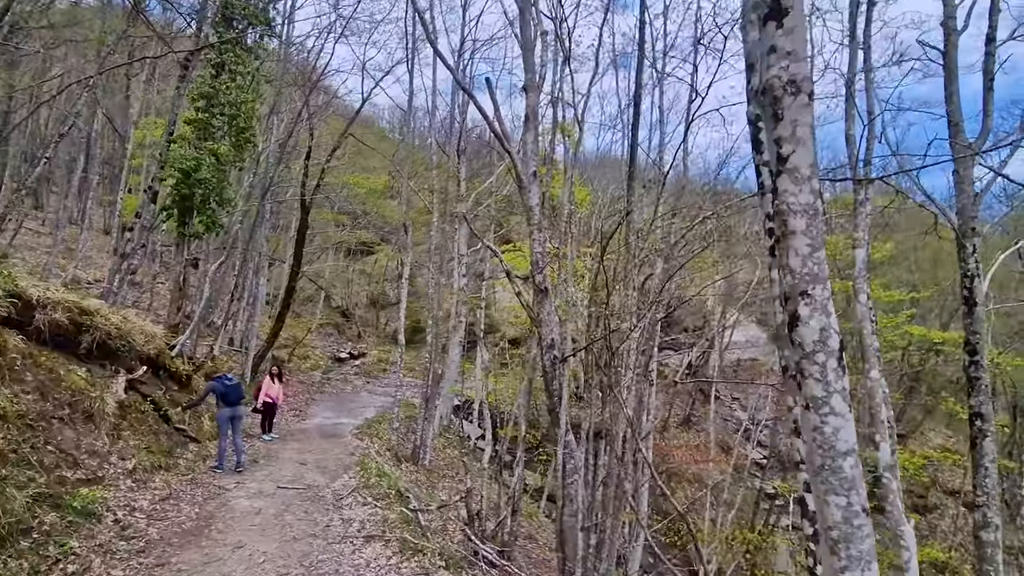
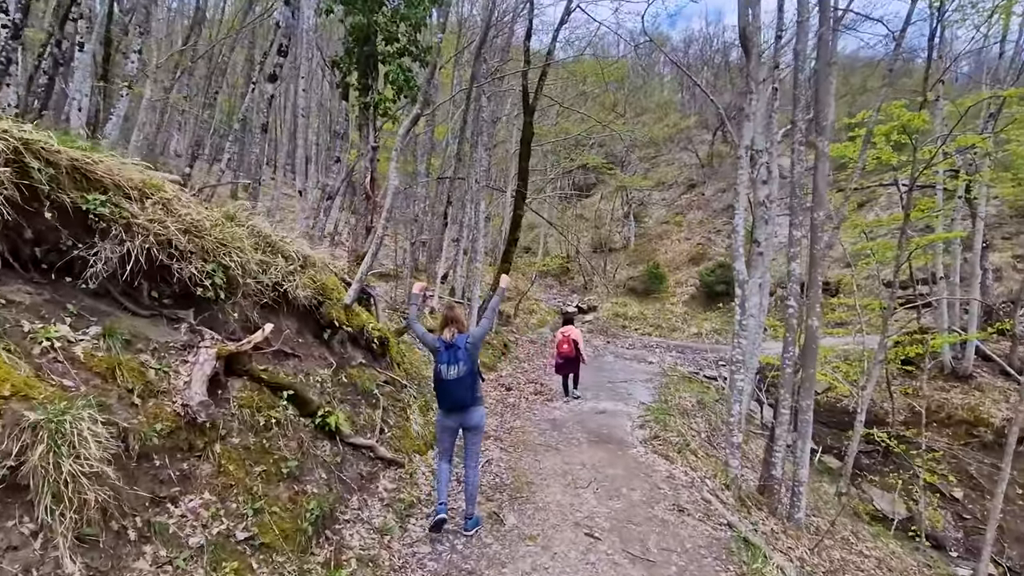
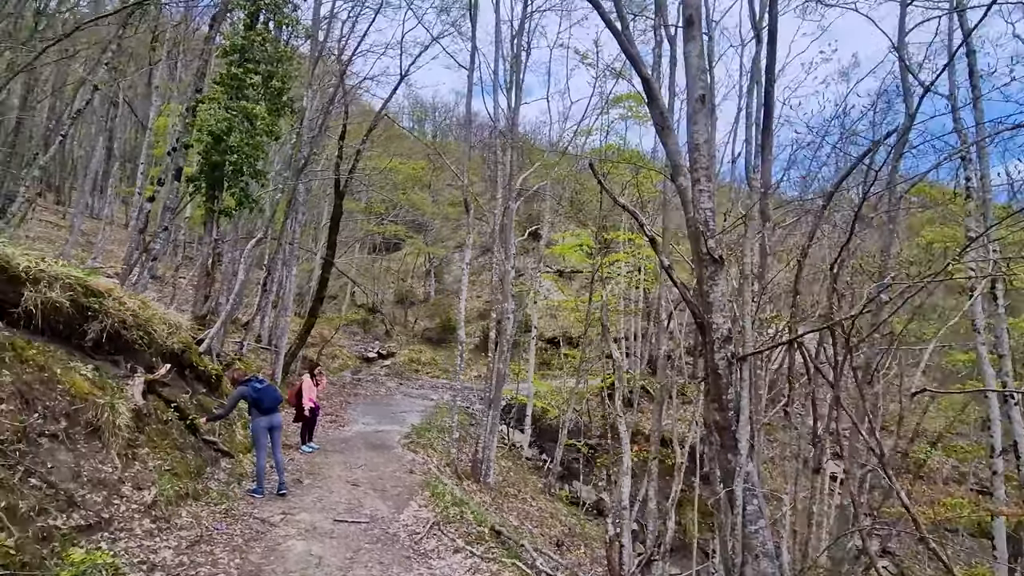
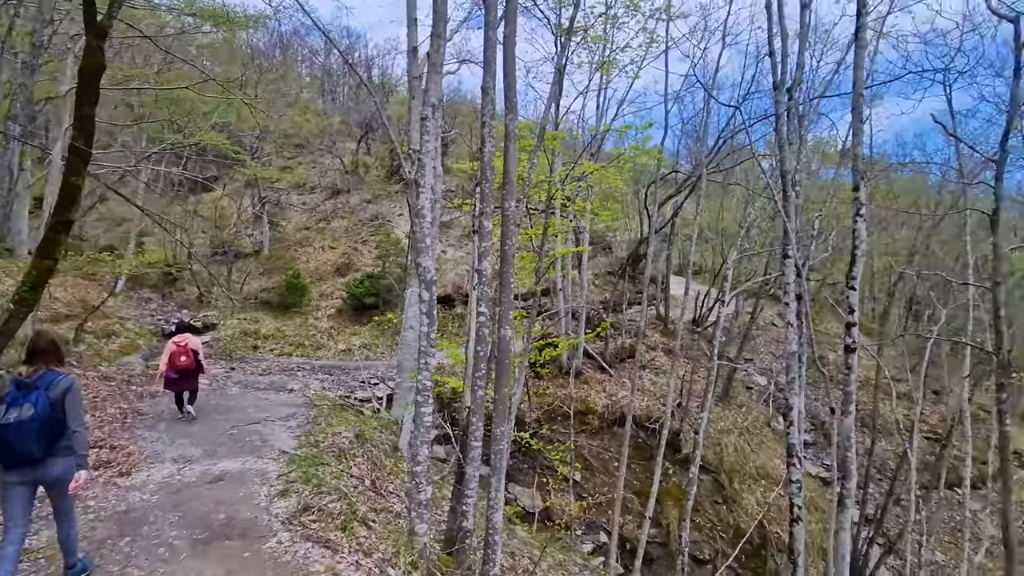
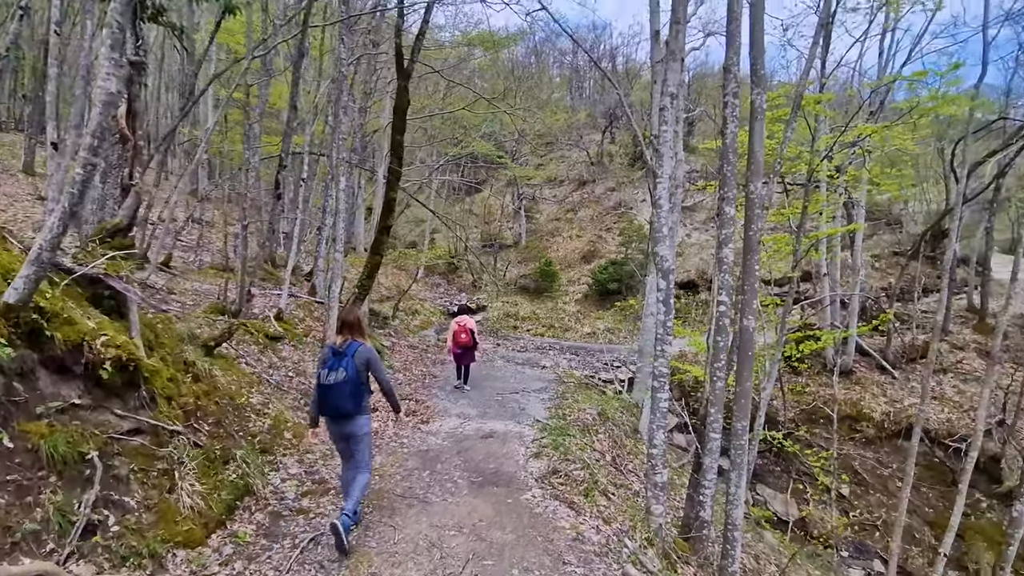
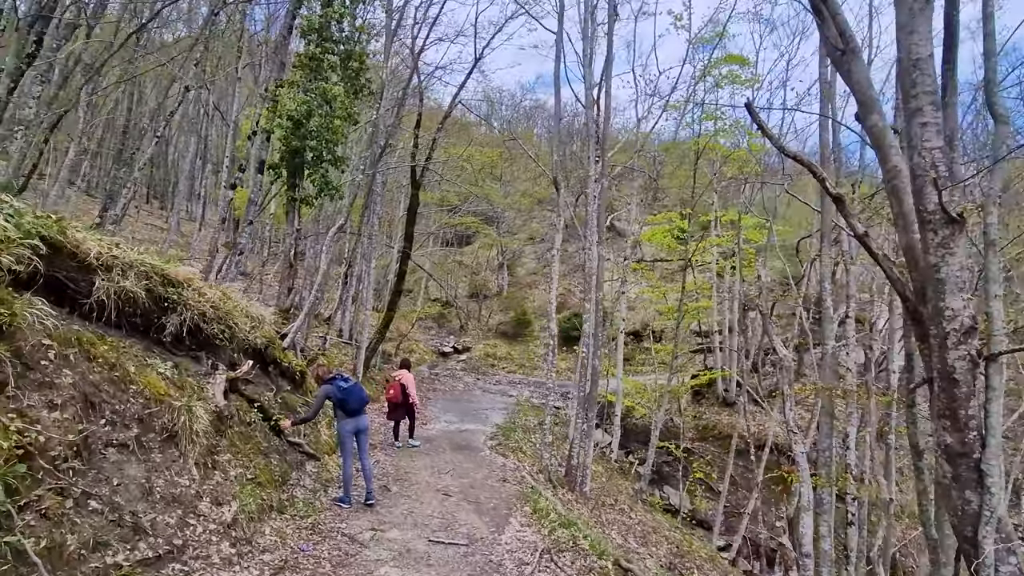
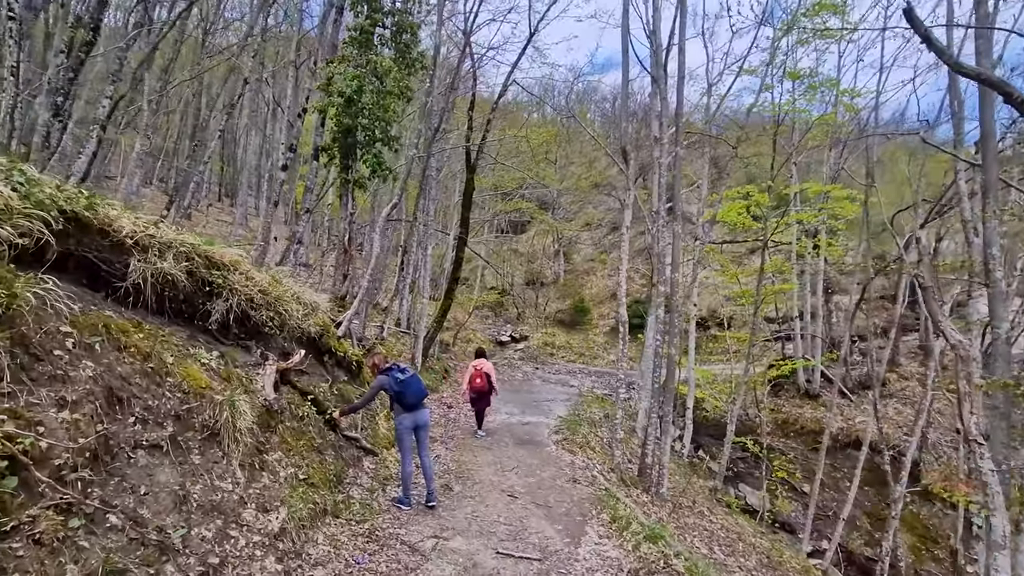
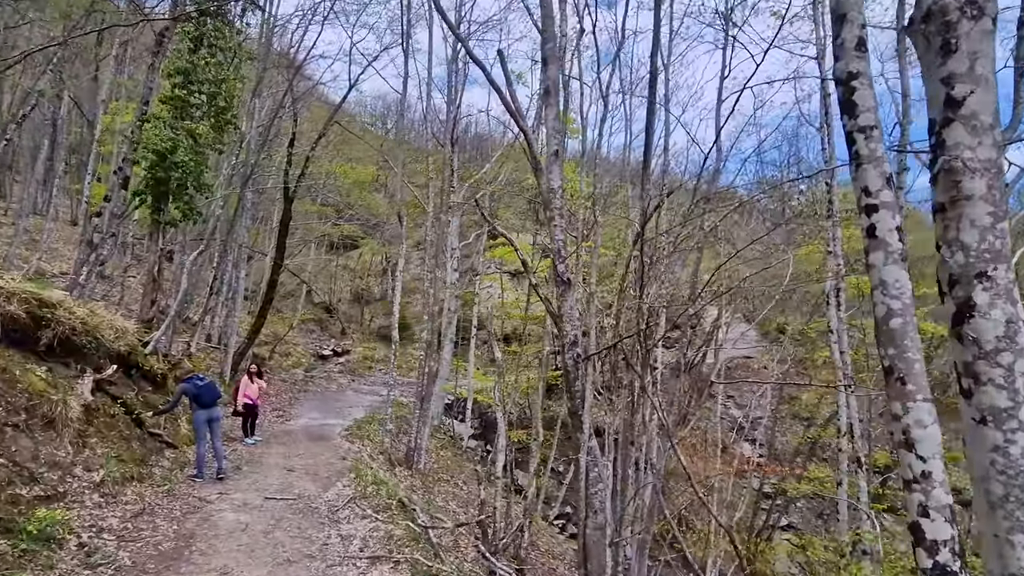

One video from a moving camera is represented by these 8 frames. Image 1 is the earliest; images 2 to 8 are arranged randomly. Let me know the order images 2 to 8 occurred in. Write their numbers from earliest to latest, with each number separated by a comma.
8, 3, 6, 7, 2, 5, 4
